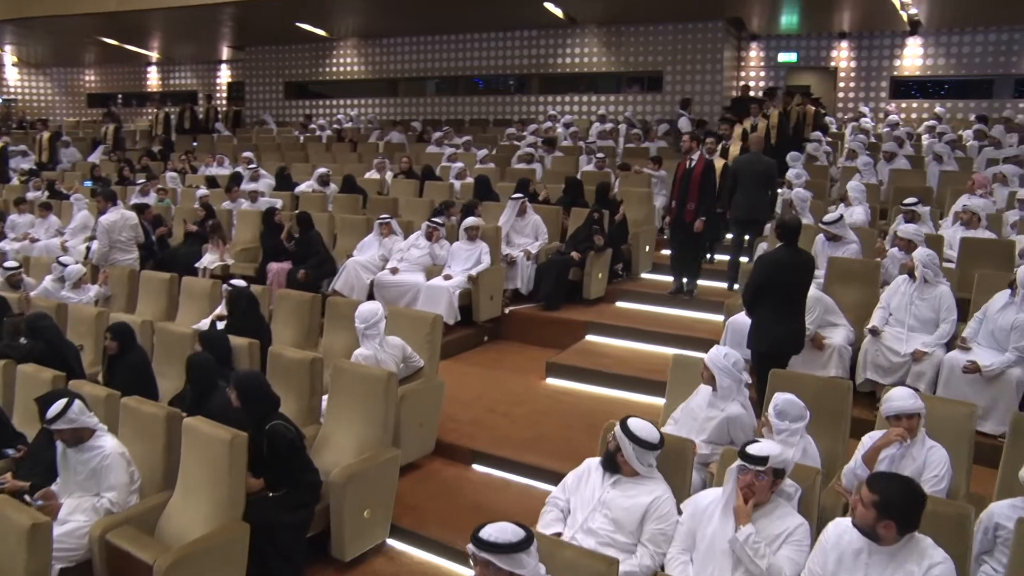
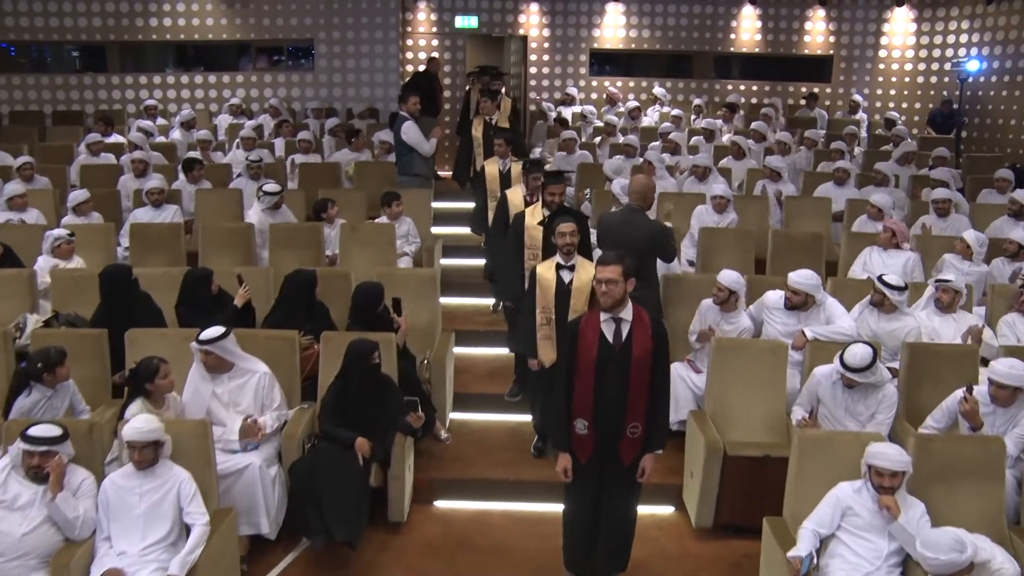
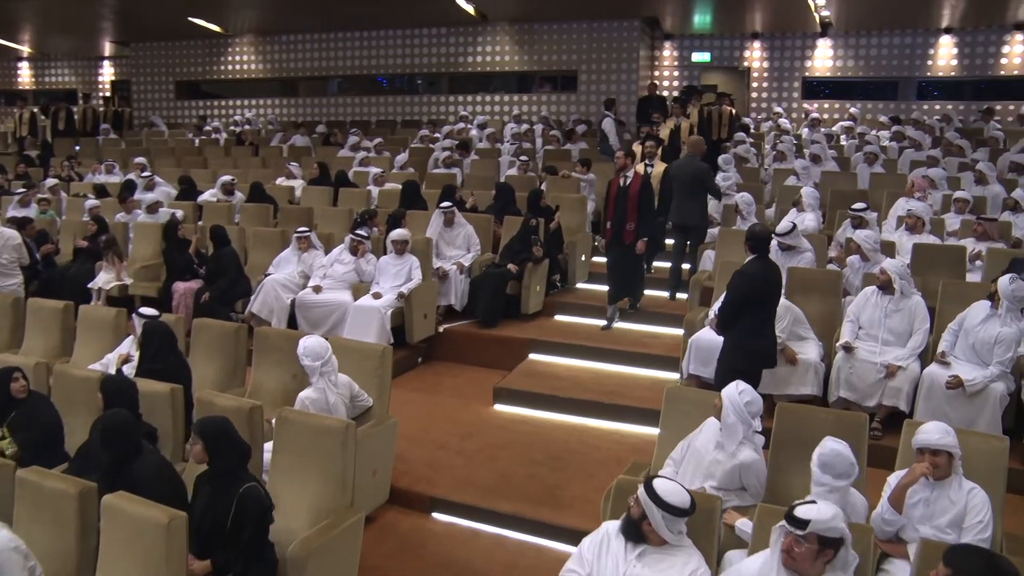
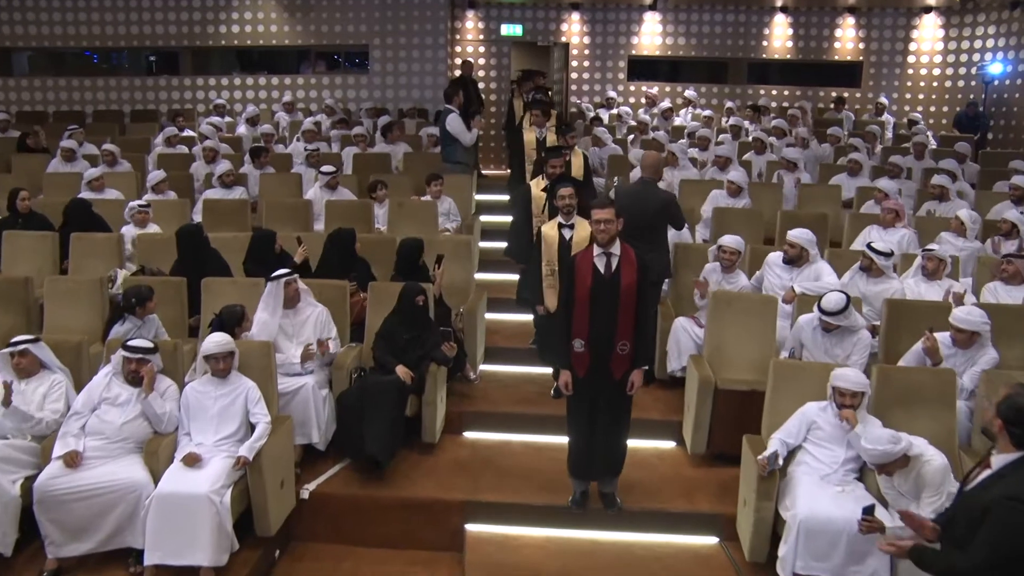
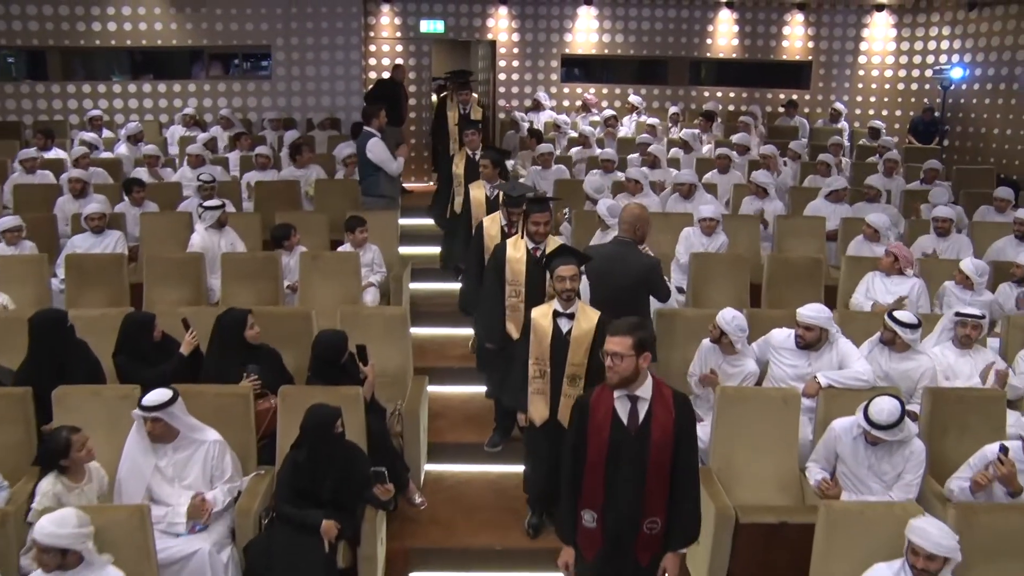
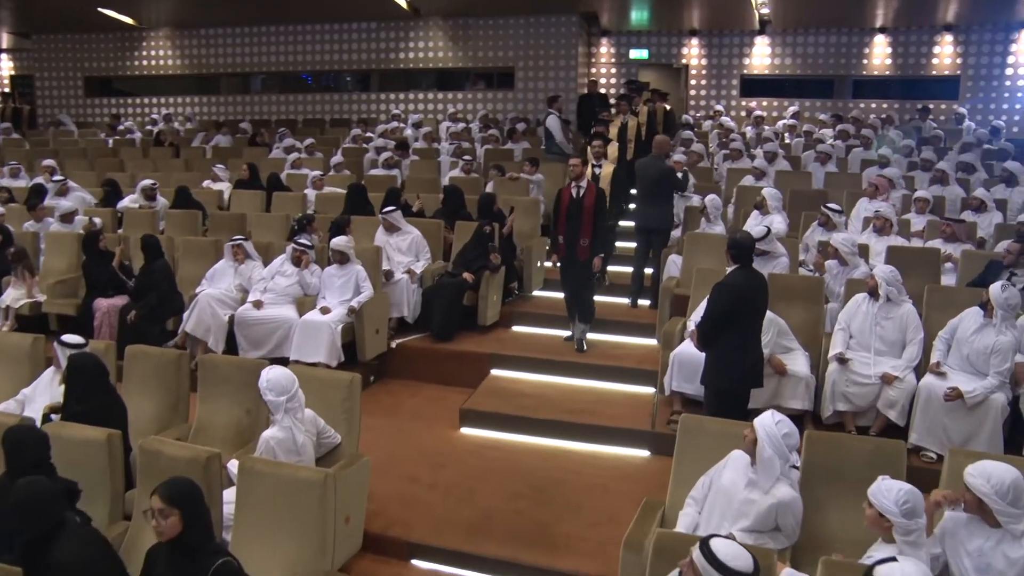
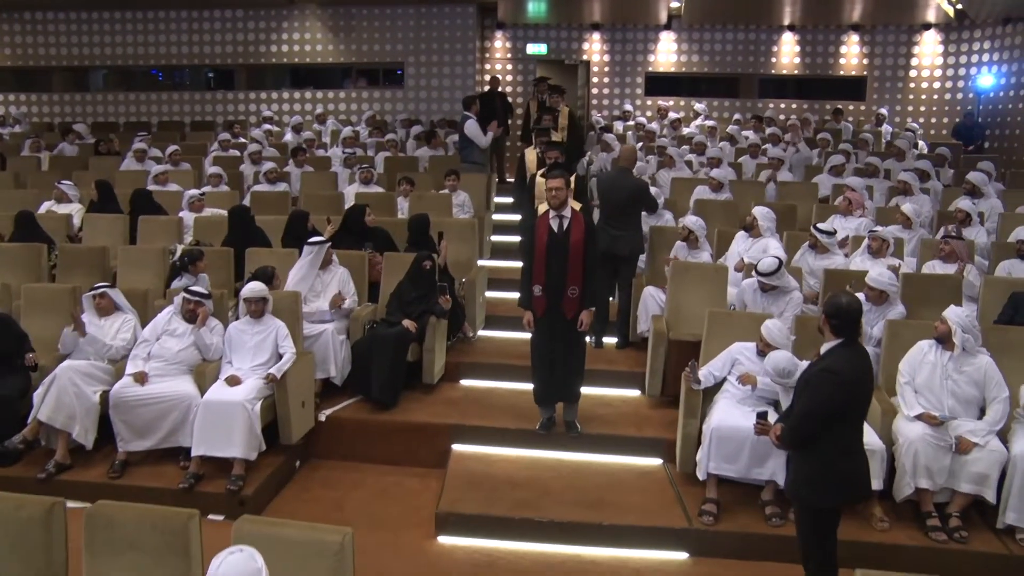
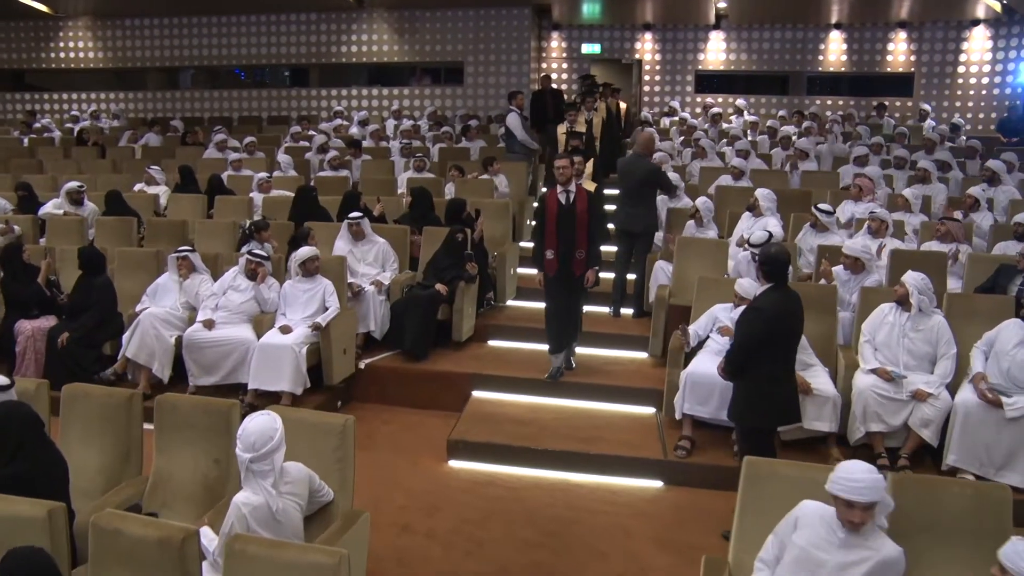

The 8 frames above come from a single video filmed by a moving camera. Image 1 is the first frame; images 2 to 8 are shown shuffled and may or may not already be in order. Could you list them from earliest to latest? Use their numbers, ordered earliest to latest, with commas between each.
3, 6, 8, 7, 4, 2, 5
